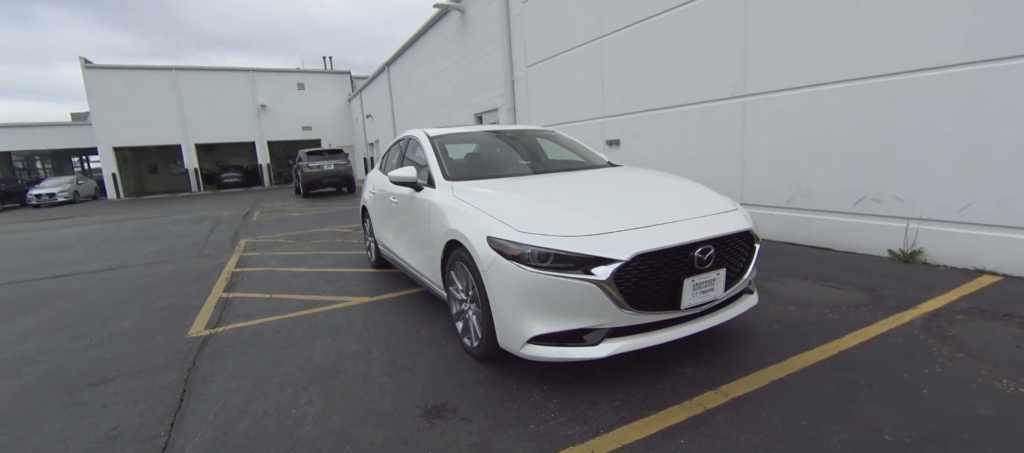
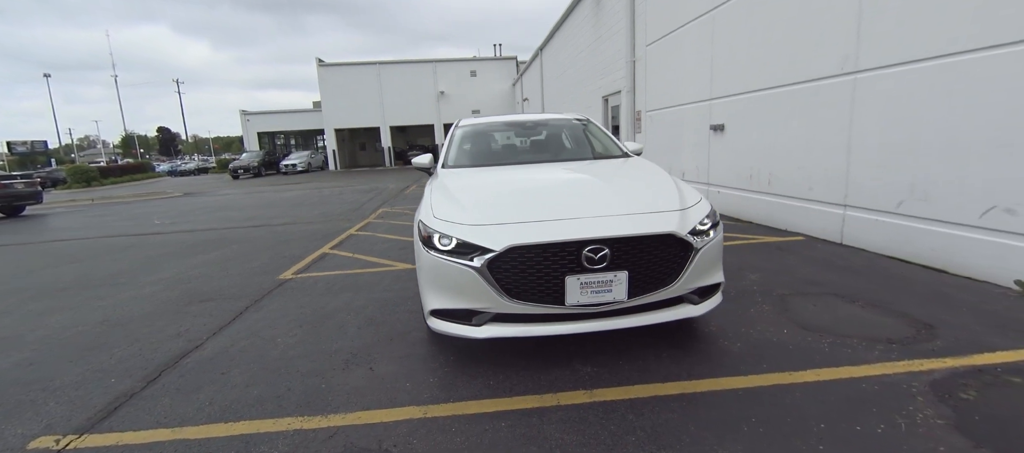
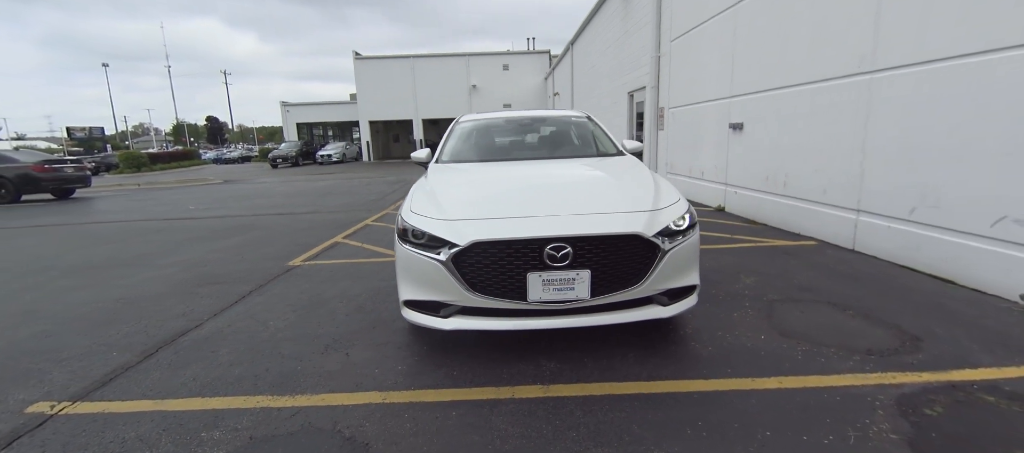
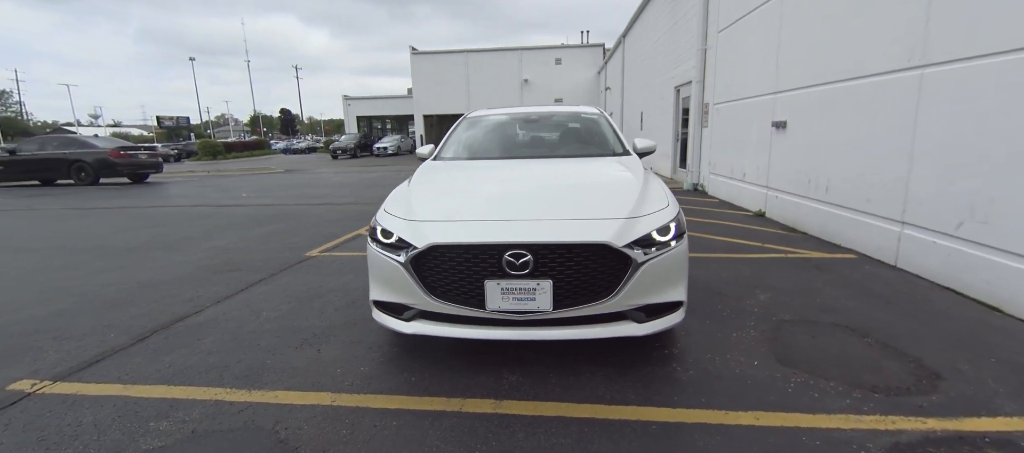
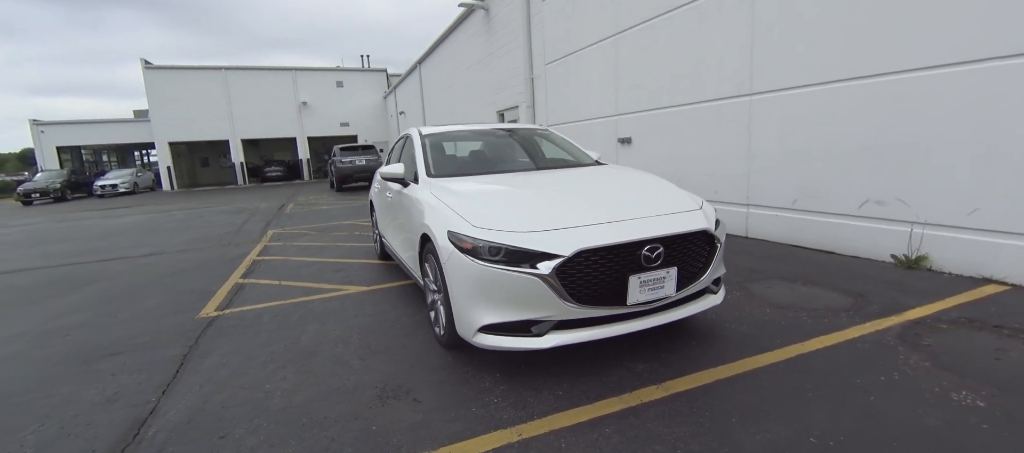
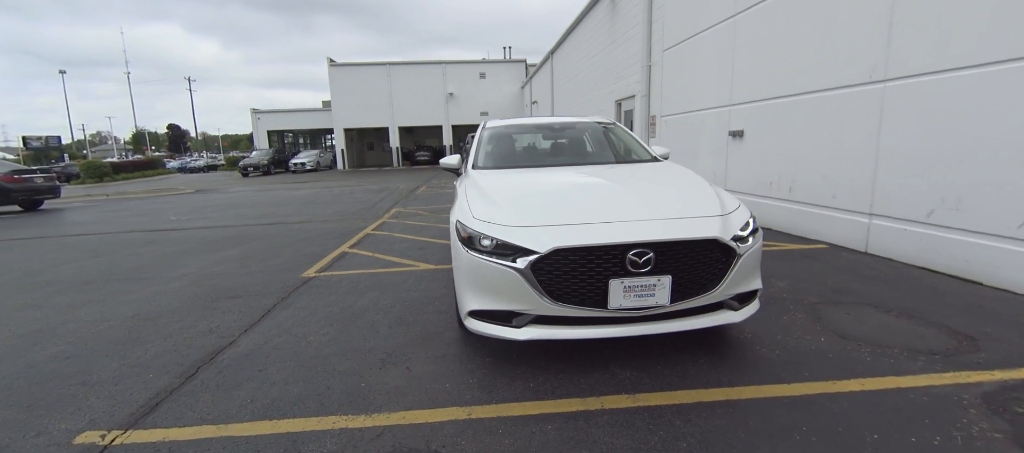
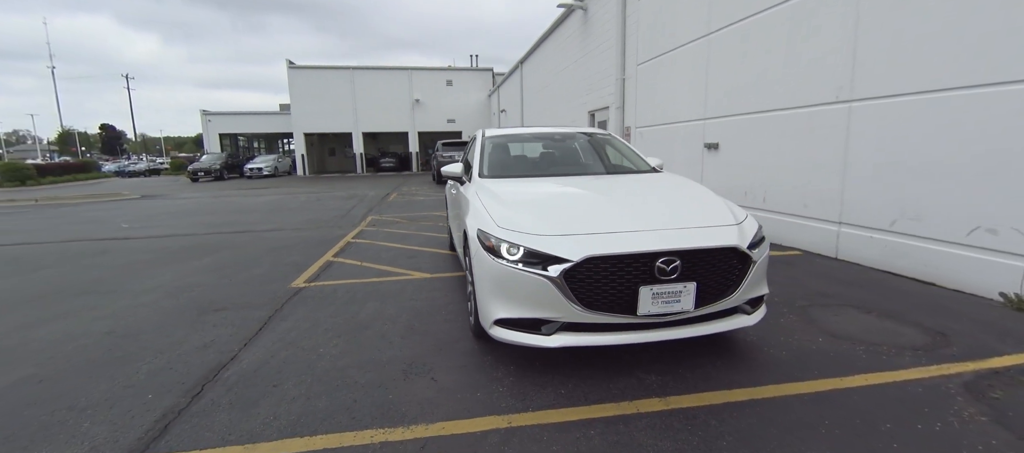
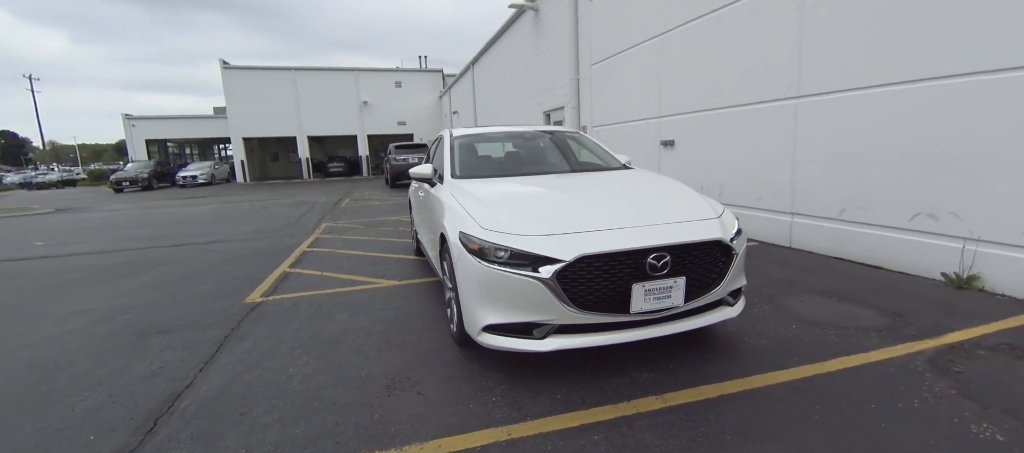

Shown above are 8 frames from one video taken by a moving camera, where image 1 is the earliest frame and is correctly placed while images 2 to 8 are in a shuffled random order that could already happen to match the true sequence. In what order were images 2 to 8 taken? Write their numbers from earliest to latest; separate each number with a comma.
5, 8, 7, 6, 2, 3, 4
